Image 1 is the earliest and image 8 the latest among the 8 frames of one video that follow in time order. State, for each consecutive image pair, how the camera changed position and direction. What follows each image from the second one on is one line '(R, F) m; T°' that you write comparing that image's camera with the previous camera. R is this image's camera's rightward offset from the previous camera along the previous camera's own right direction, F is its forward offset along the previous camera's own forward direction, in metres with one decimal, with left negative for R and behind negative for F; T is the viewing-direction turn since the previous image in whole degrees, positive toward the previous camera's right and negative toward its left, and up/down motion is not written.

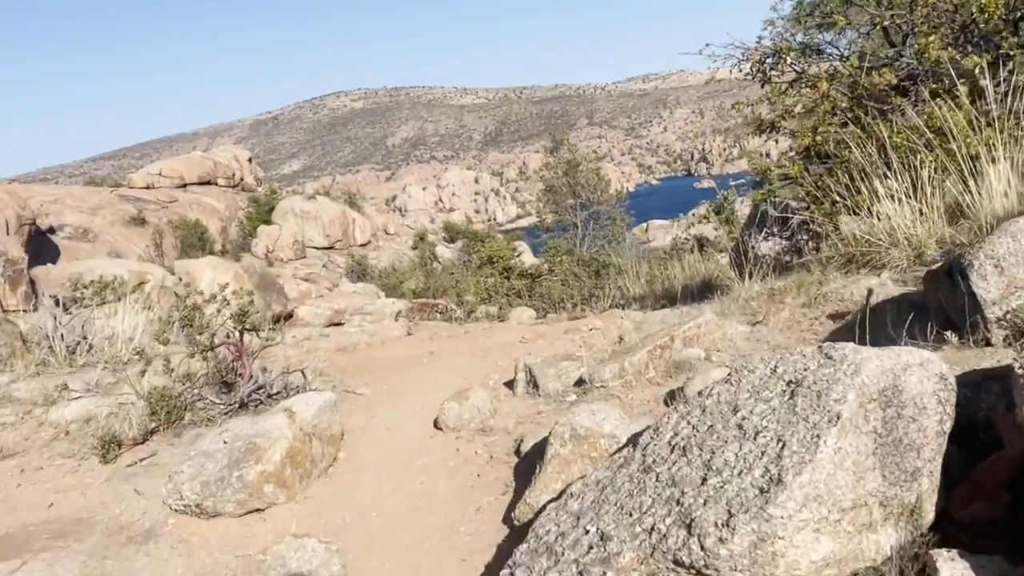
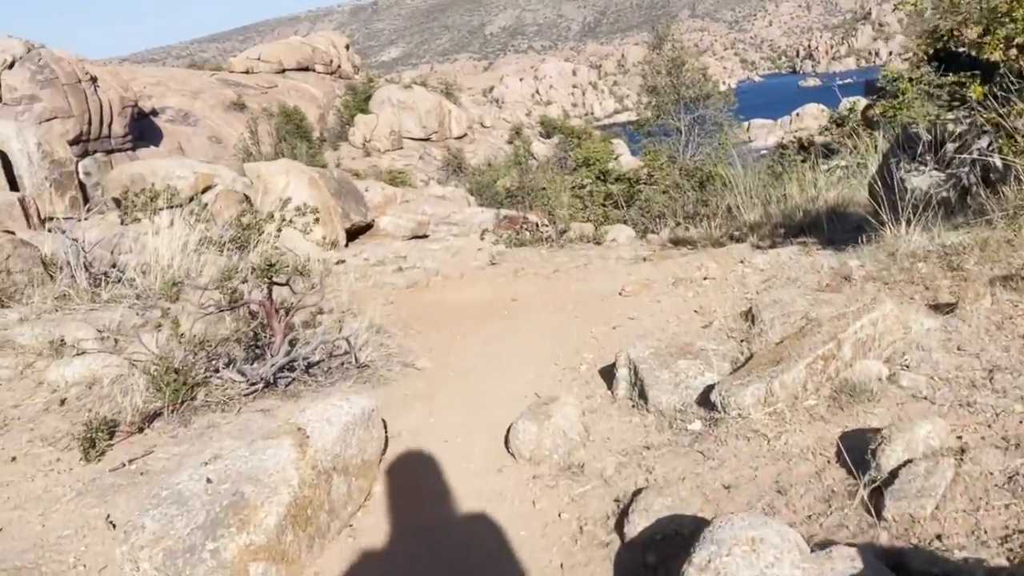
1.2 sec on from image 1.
(0.0, +0.7) m; -5°
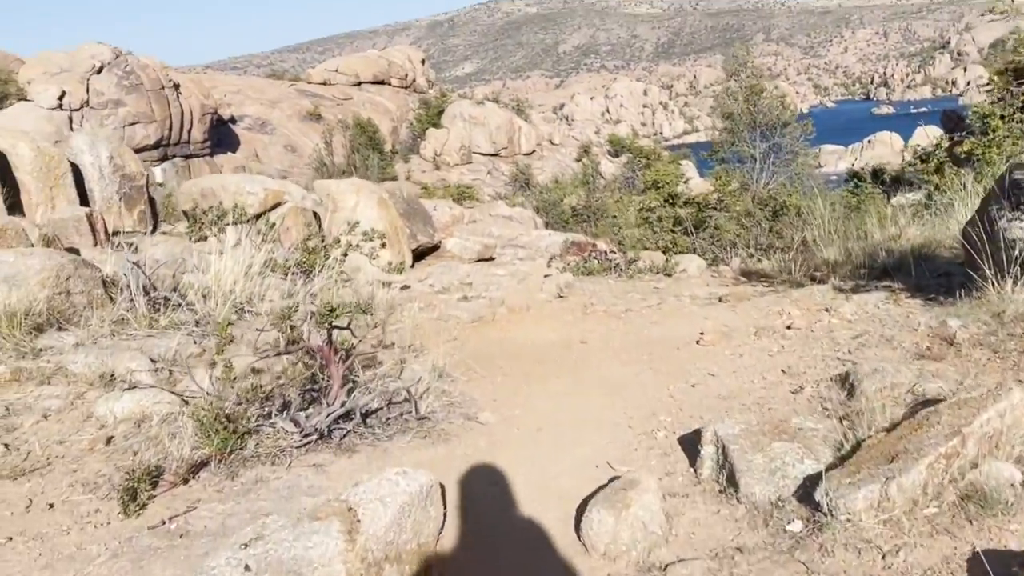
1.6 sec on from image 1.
(0.0, +0.2) m; -4°
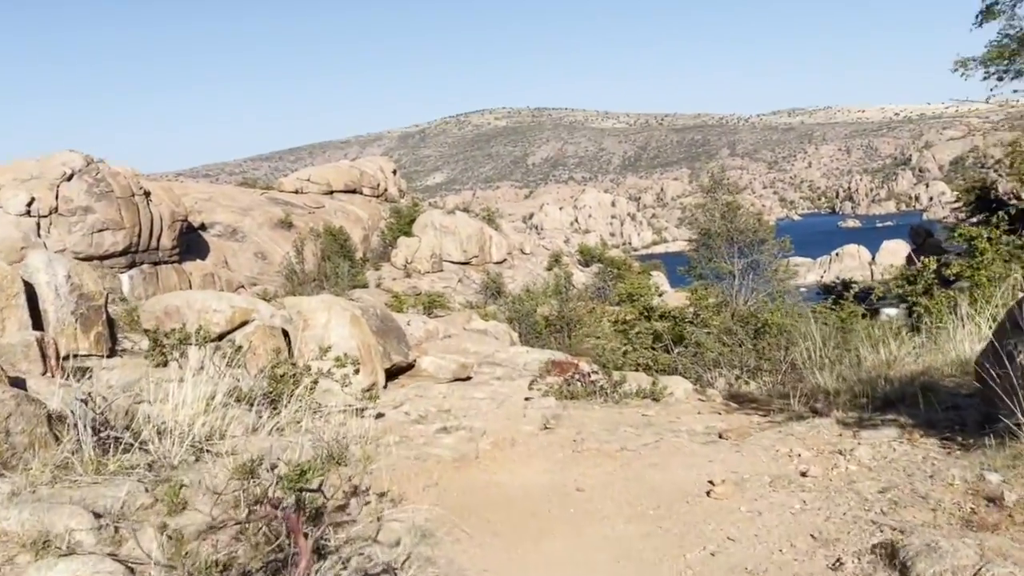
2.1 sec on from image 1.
(-0.1, +0.3) m; +2°
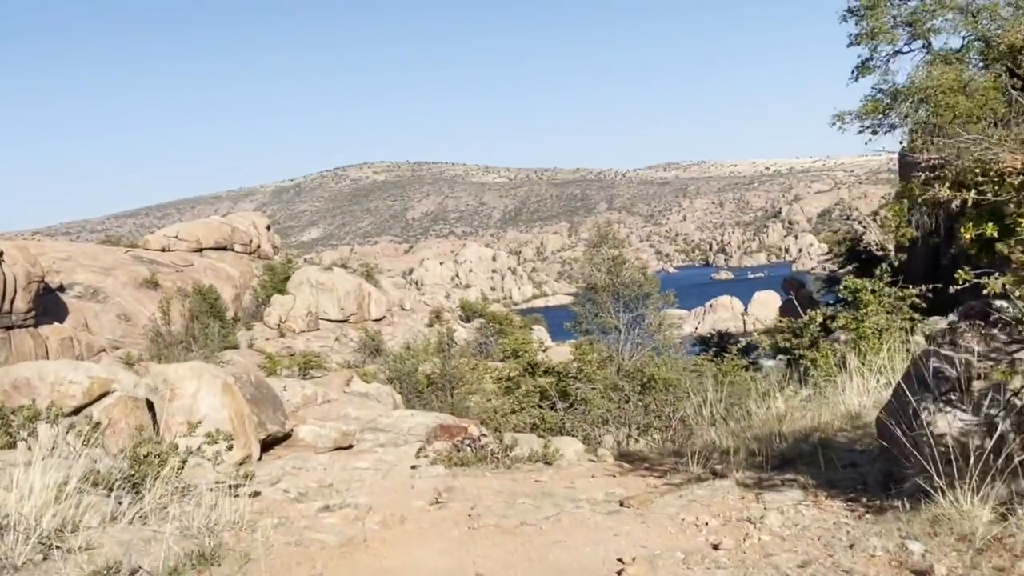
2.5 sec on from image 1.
(0.0, +0.2) m; +7°
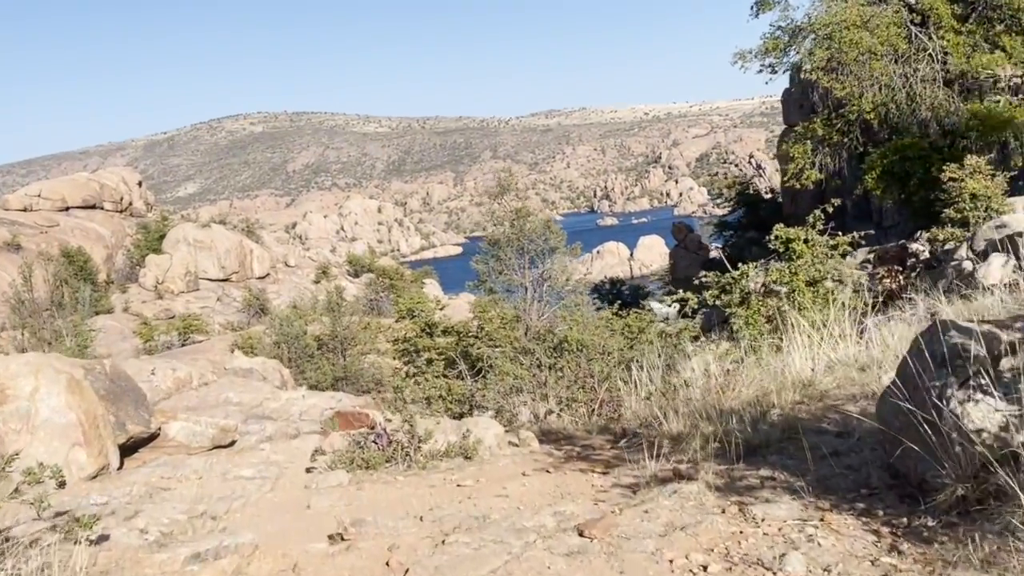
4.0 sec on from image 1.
(-0.1, +0.9) m; +6°
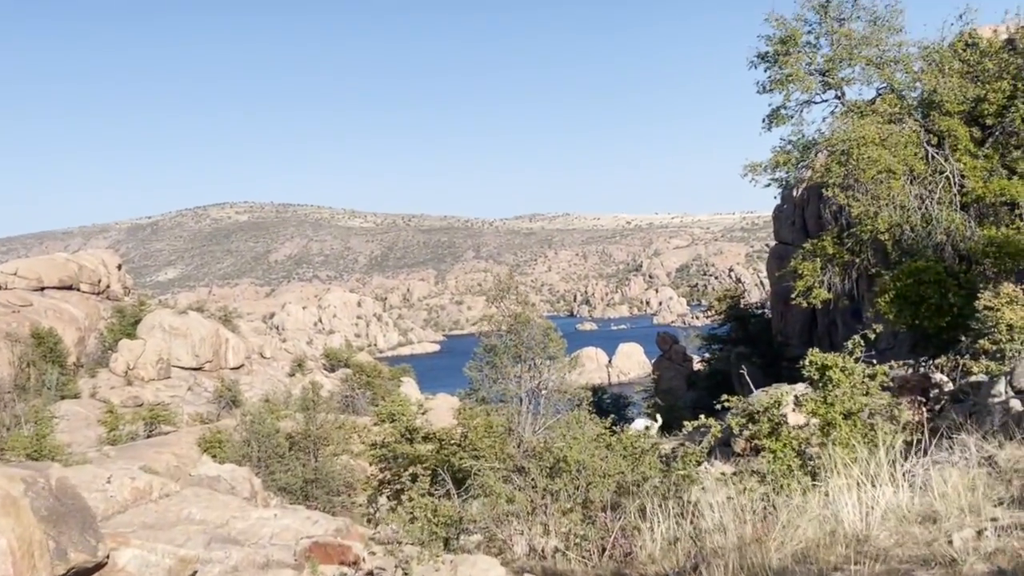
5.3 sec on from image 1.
(-0.2, +0.7) m; +1°
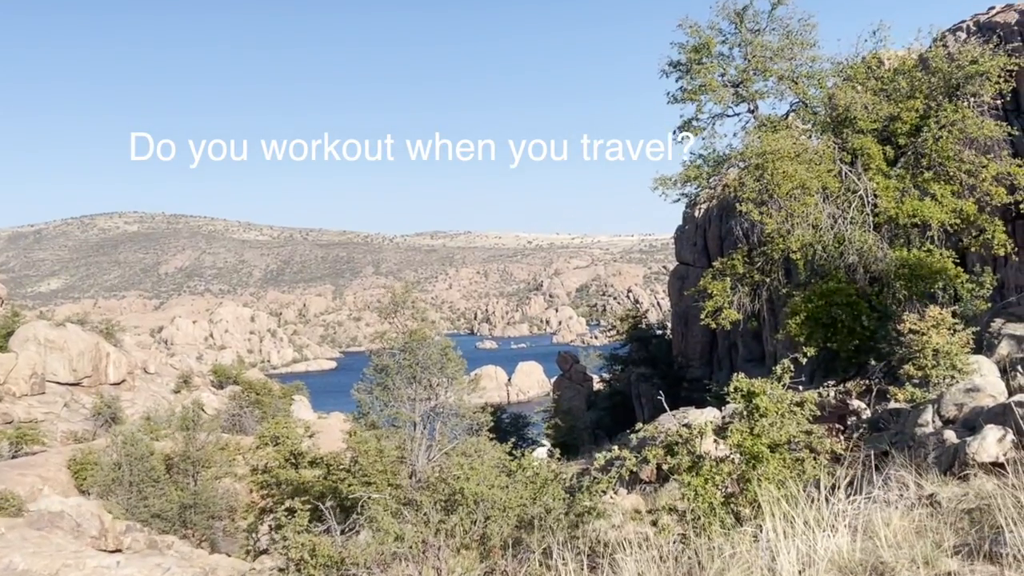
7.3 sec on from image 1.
(0.0, +0.8) m; +6°
